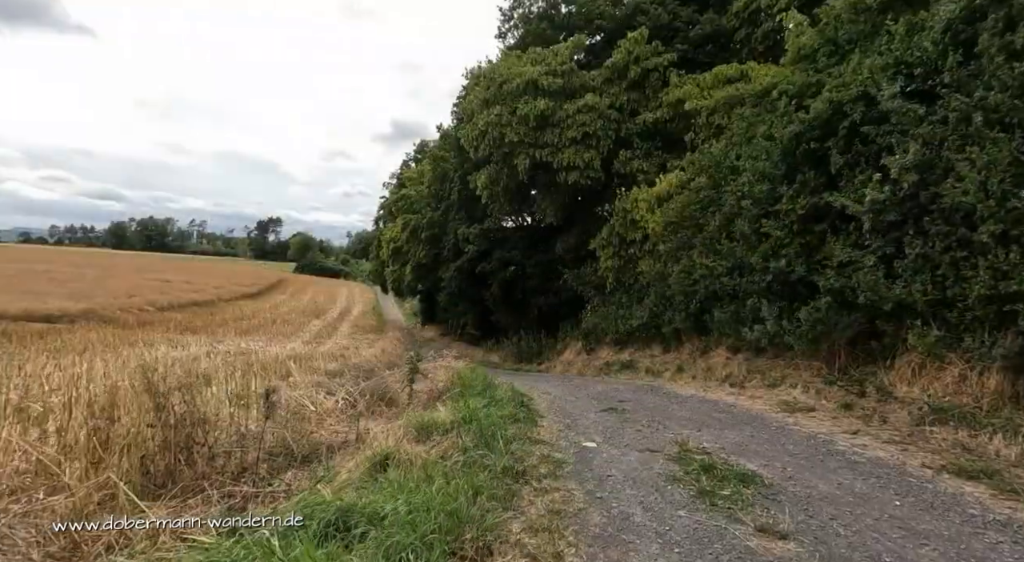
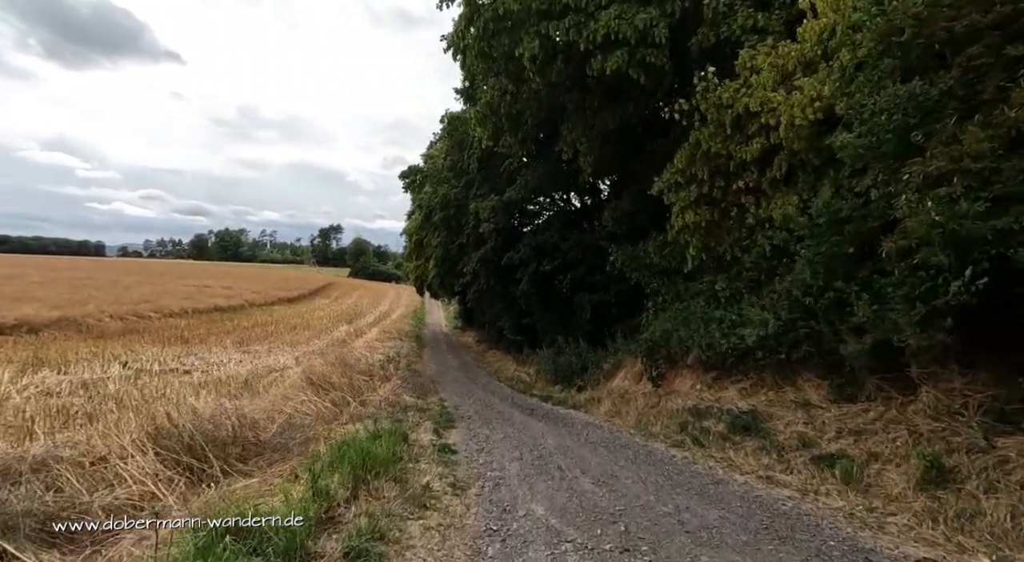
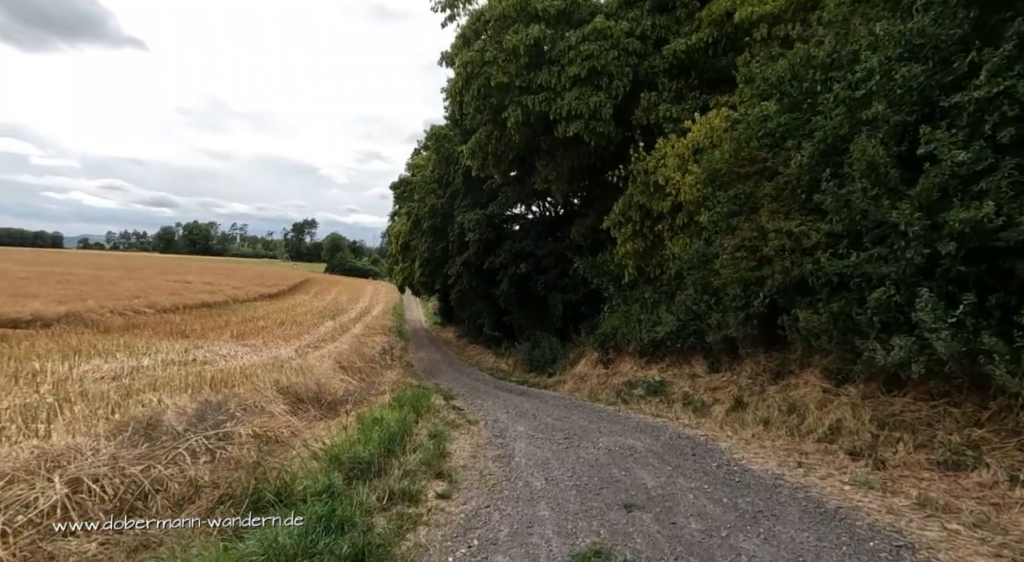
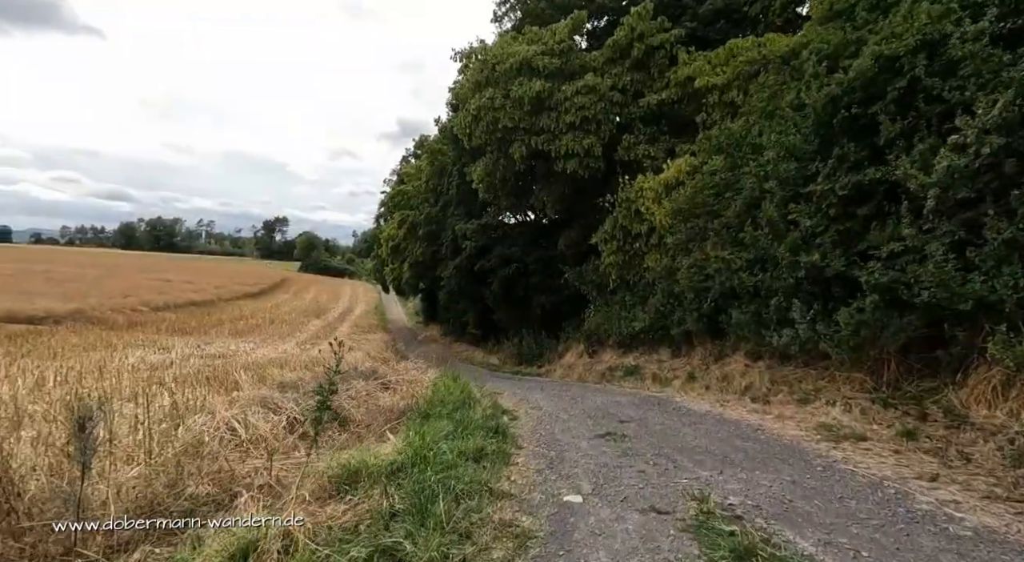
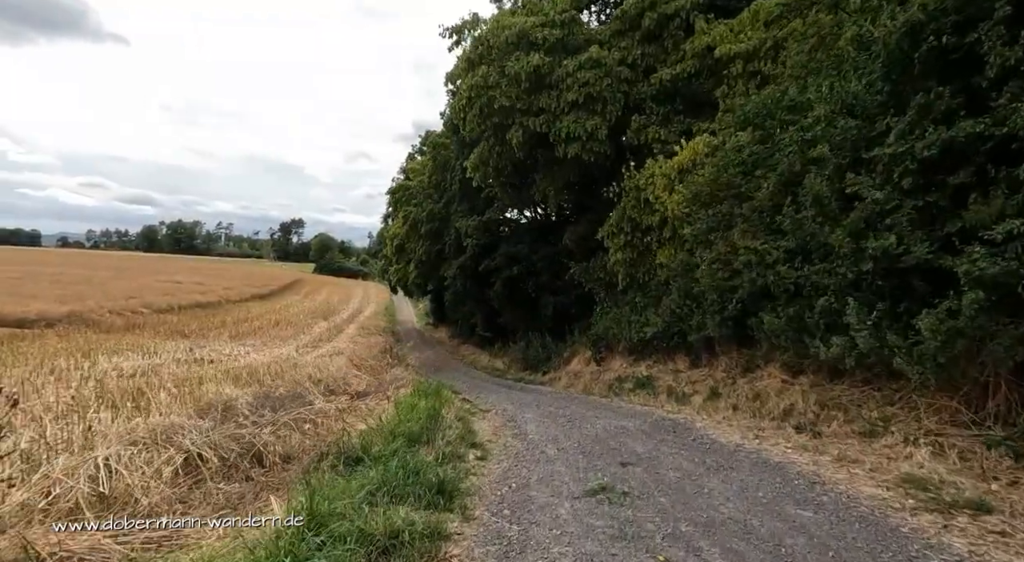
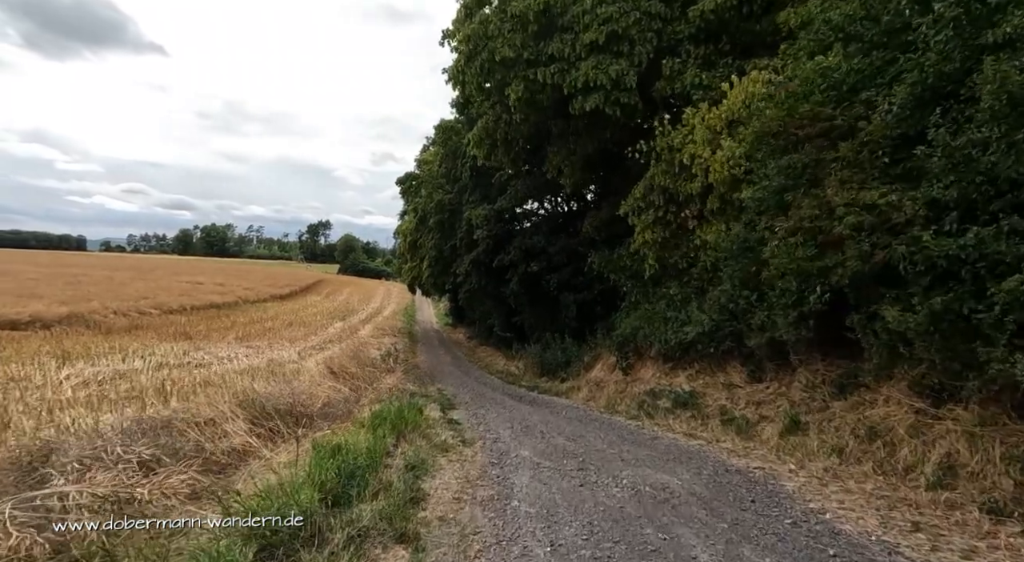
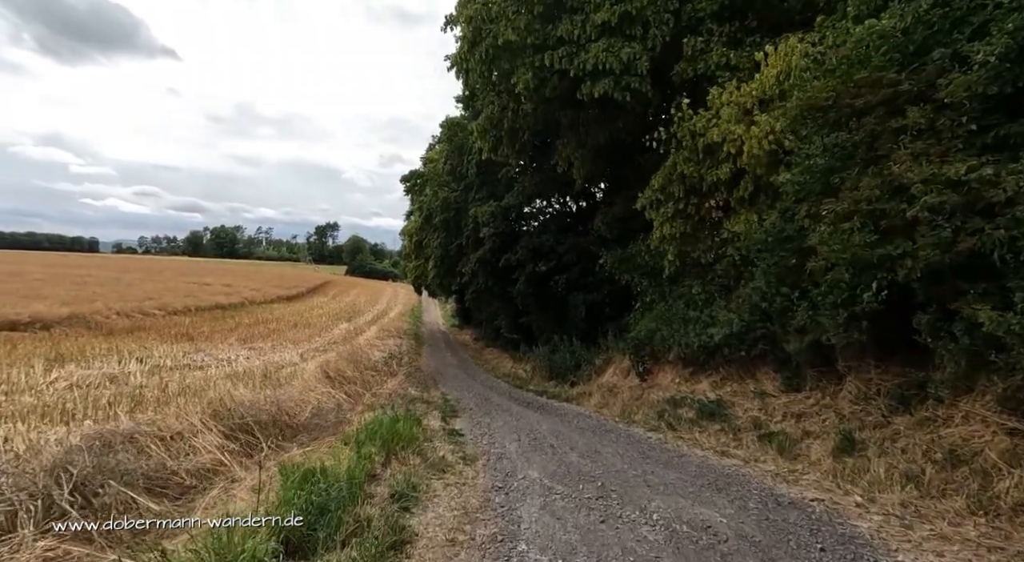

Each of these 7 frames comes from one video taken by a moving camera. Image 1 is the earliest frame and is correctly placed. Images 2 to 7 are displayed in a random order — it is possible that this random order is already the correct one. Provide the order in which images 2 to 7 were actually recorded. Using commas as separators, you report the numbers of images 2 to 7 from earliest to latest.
4, 5, 3, 6, 7, 2
